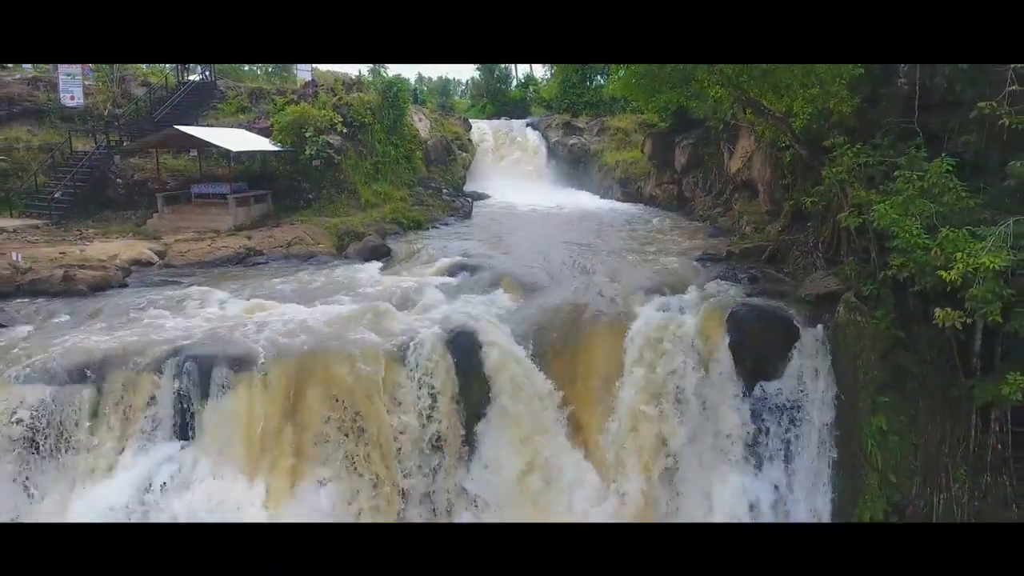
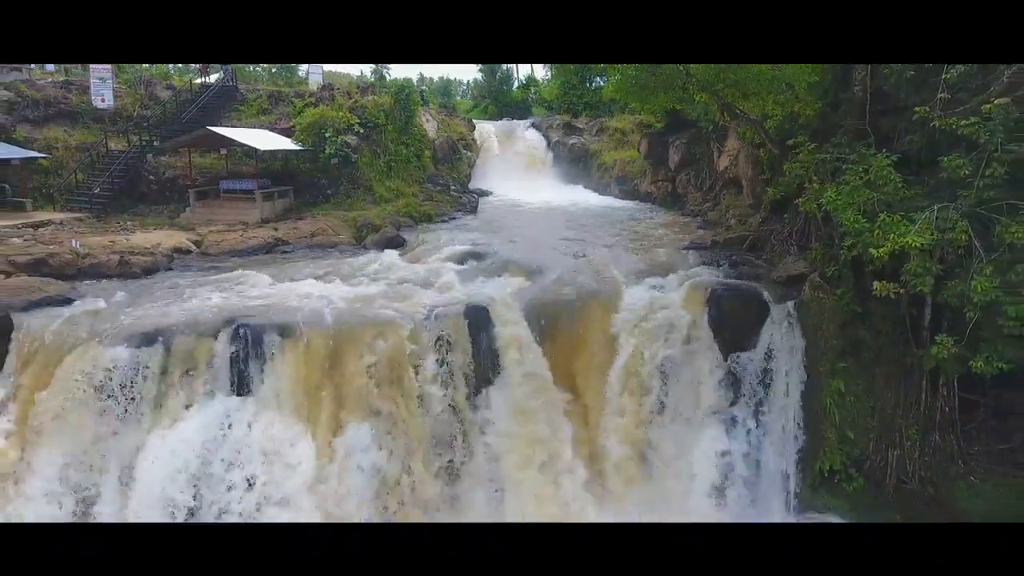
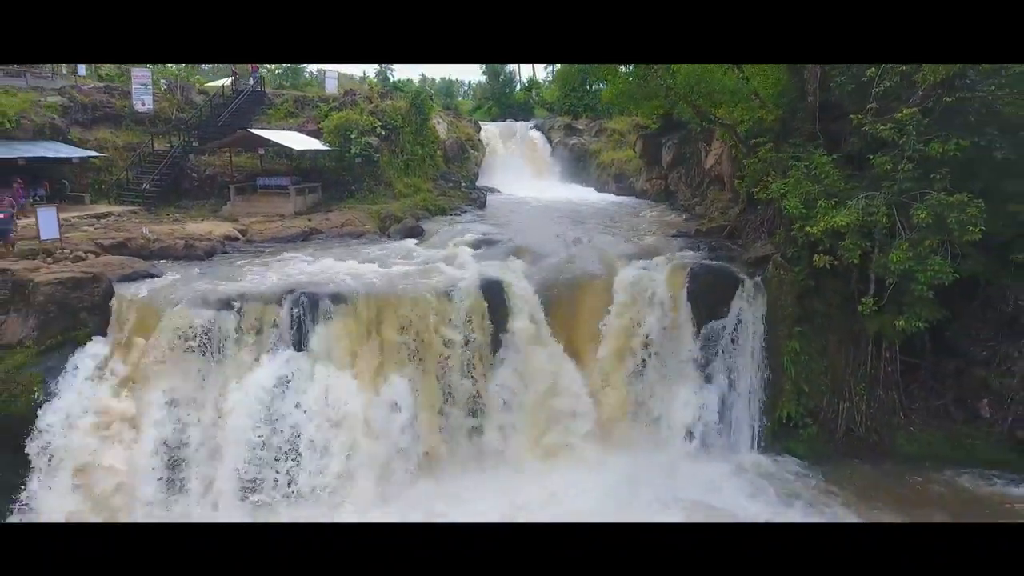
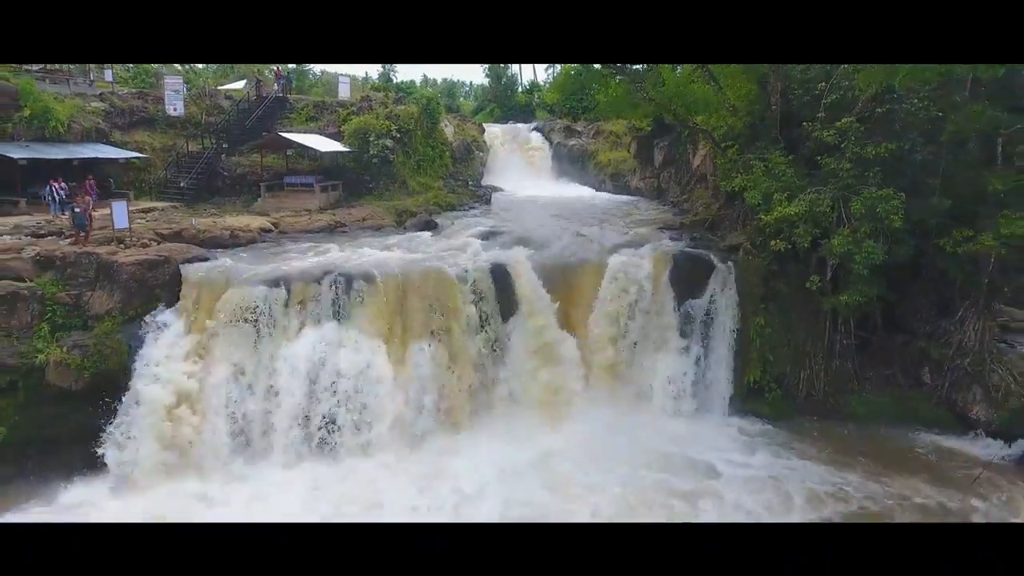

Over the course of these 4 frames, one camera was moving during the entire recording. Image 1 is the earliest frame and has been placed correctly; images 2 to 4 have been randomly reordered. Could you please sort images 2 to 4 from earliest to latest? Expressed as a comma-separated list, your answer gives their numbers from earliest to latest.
2, 3, 4
